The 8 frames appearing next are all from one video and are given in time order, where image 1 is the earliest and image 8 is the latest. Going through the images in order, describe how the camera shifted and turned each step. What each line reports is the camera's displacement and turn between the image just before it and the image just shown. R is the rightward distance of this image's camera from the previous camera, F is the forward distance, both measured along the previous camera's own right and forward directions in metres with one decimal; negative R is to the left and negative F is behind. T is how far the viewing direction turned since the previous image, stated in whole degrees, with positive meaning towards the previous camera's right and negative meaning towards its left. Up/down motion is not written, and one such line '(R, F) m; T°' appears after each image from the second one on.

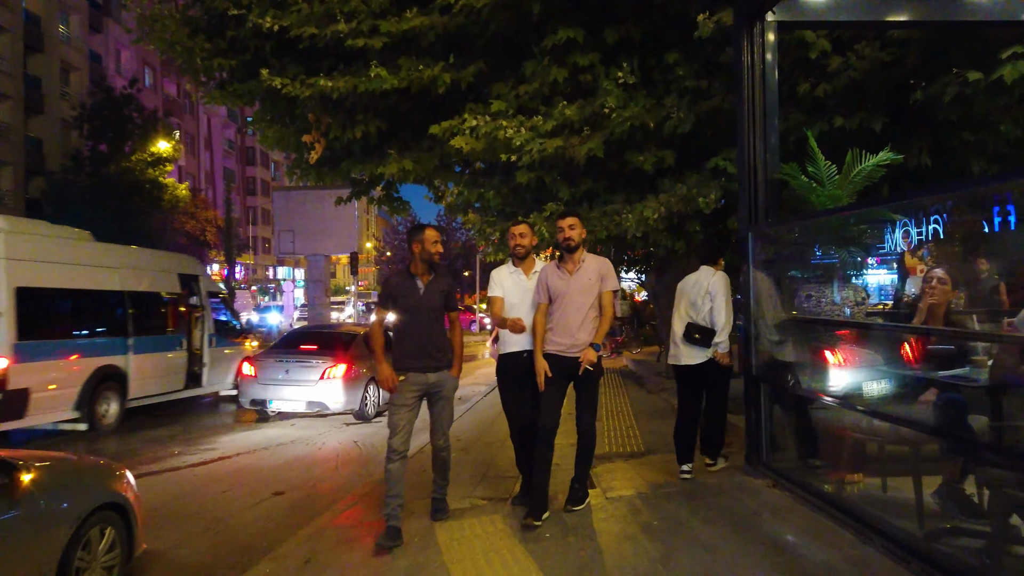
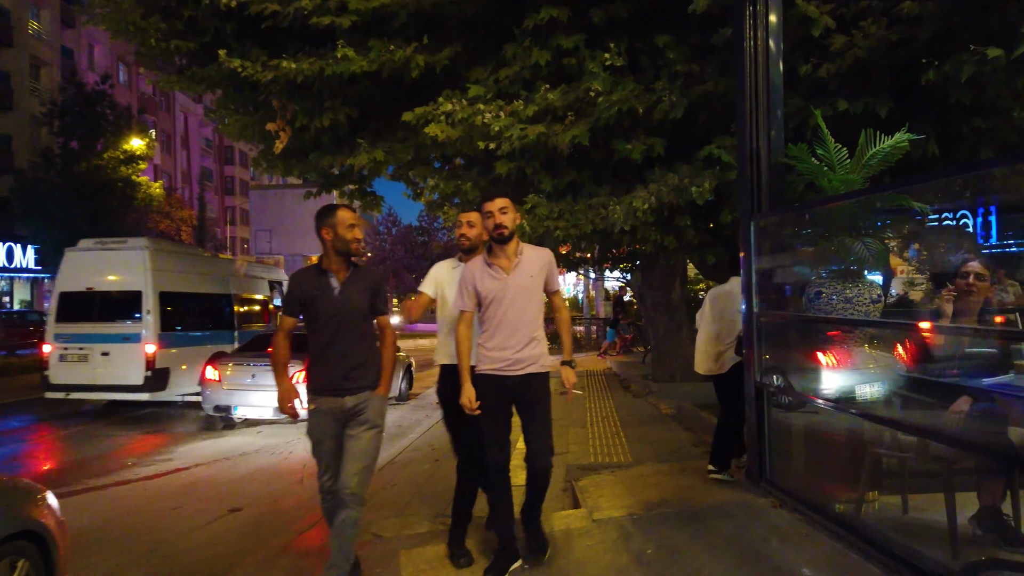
(+0.1, +0.7) m; +1°
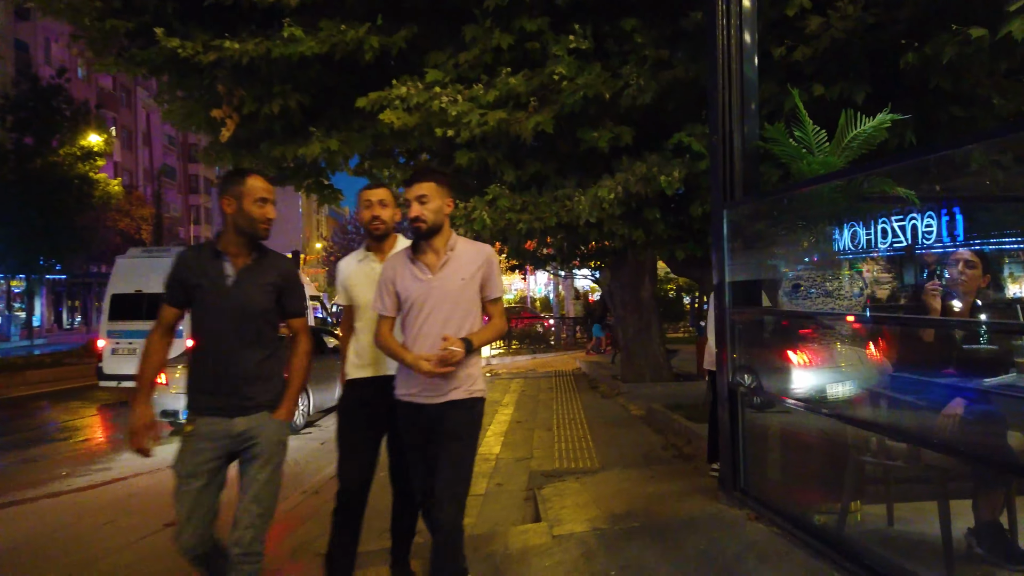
(+0.1, +0.5) m; +2°
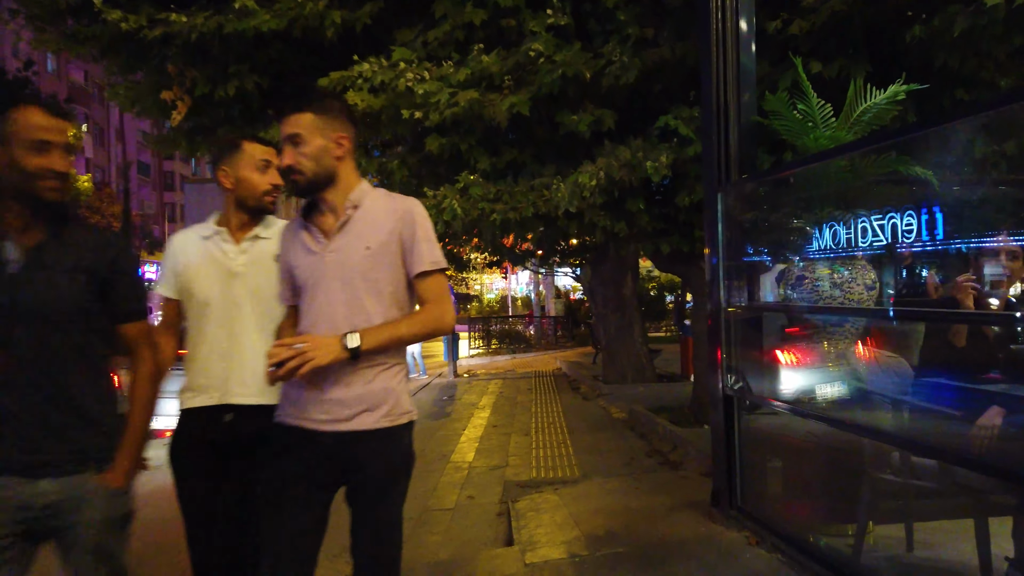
(+0.1, +0.6) m; +1°
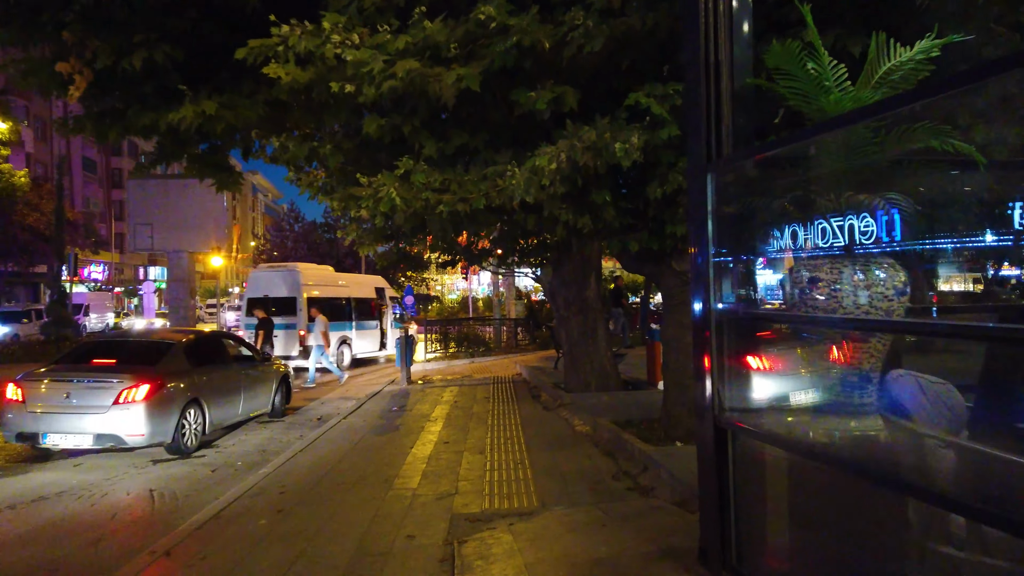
(+0.1, +1.0) m; +3°
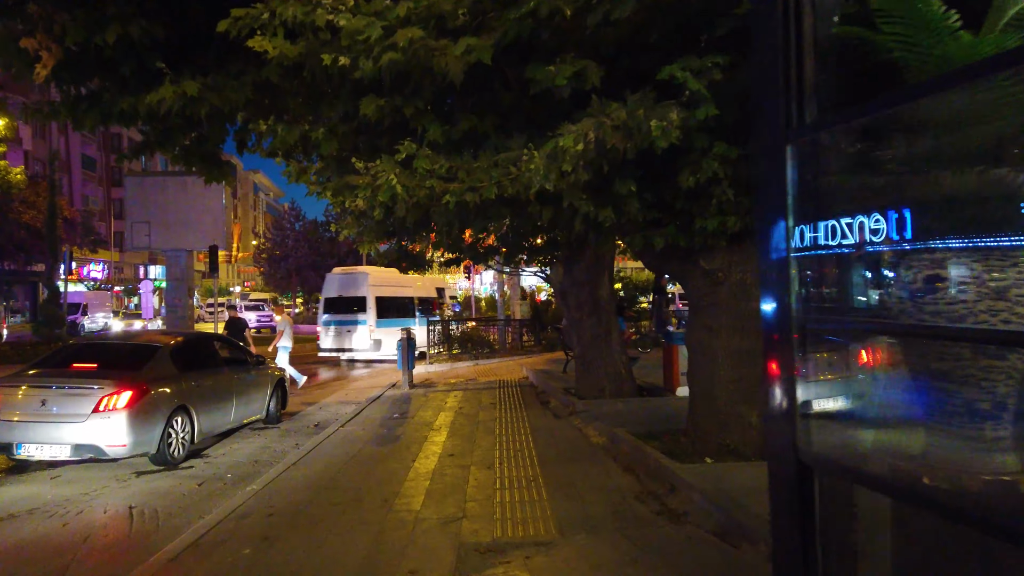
(-0.1, +0.7) m; 0°
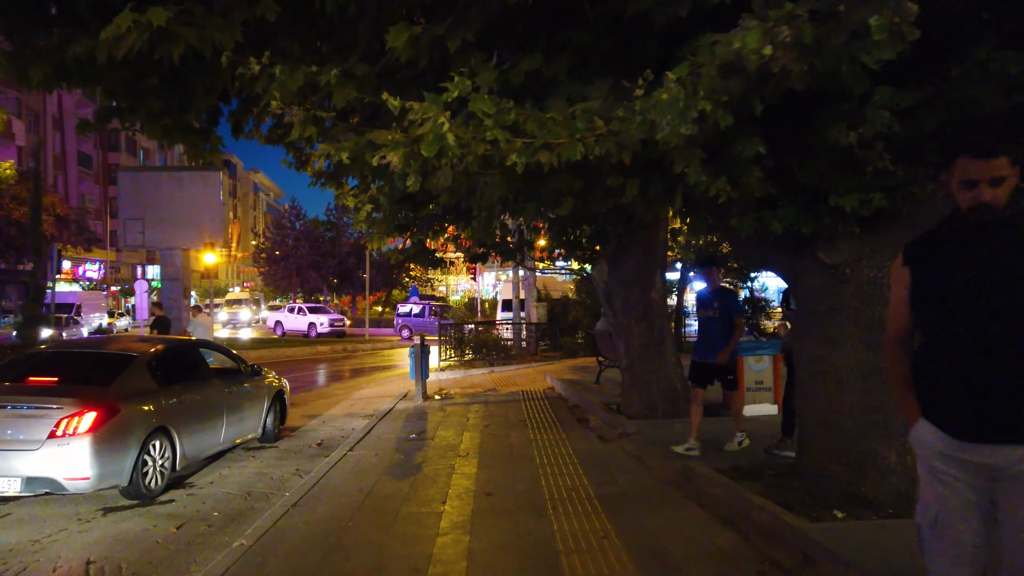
(-0.5, +1.7) m; 0°
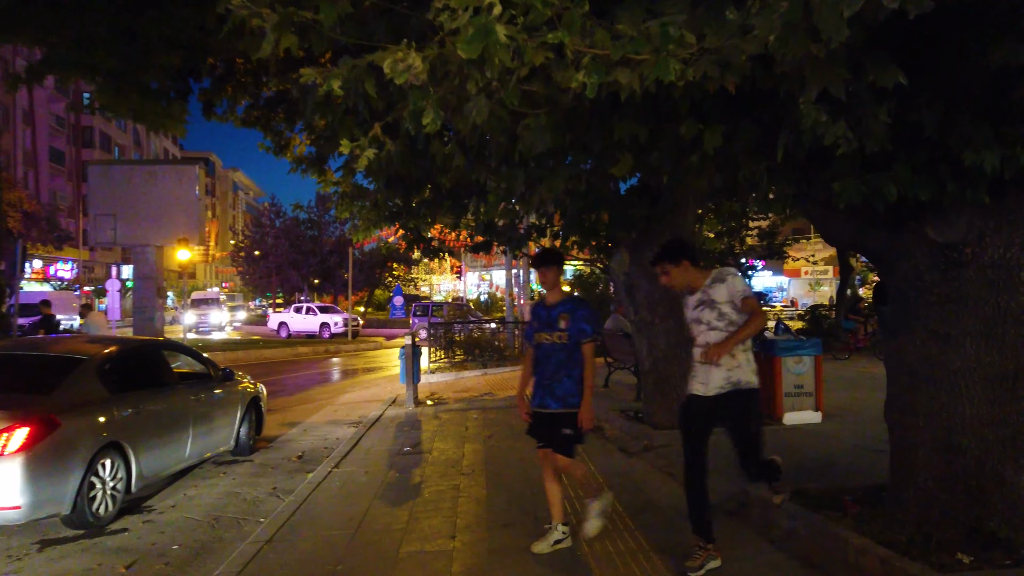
(-0.3, +1.3) m; +1°
